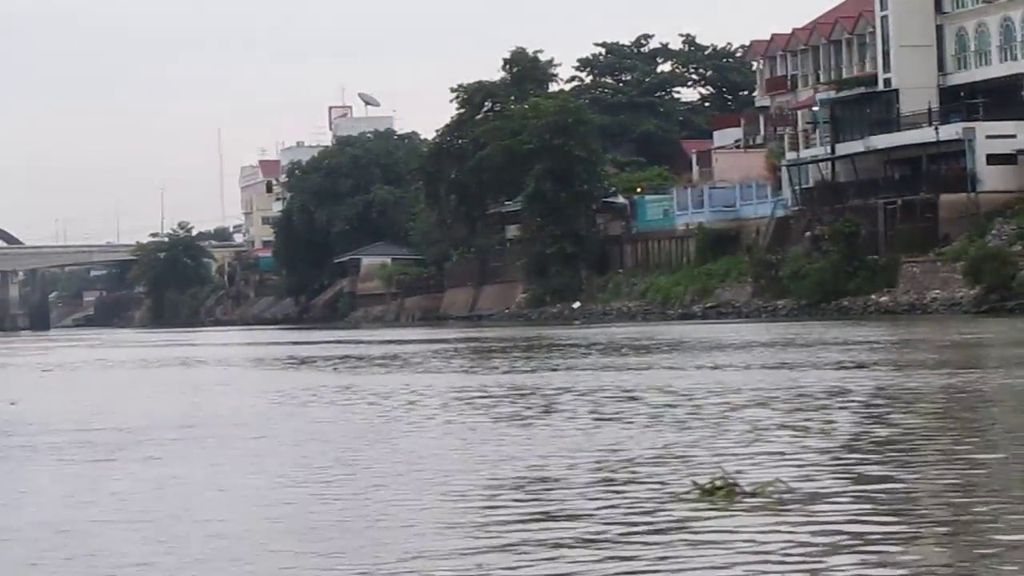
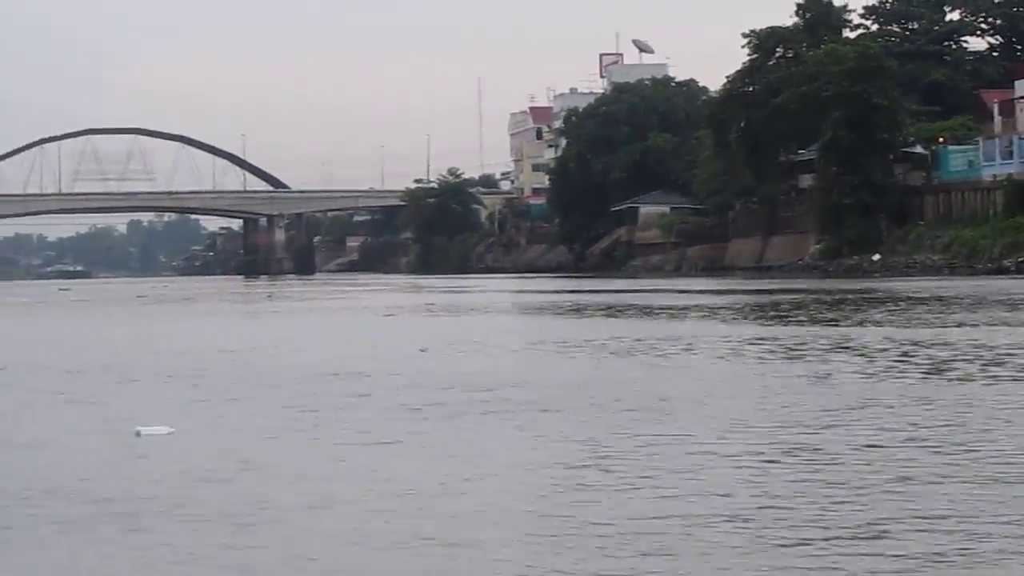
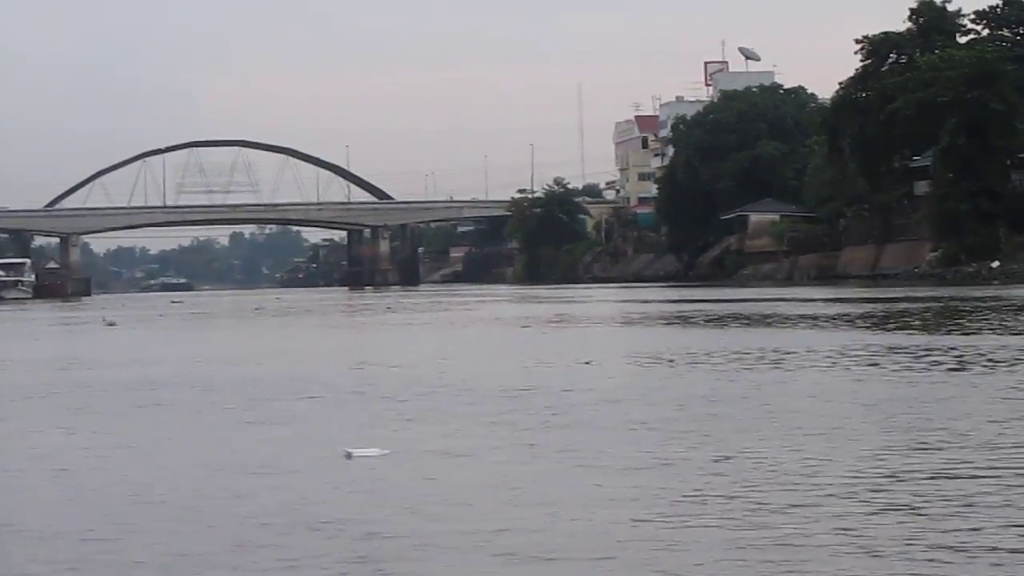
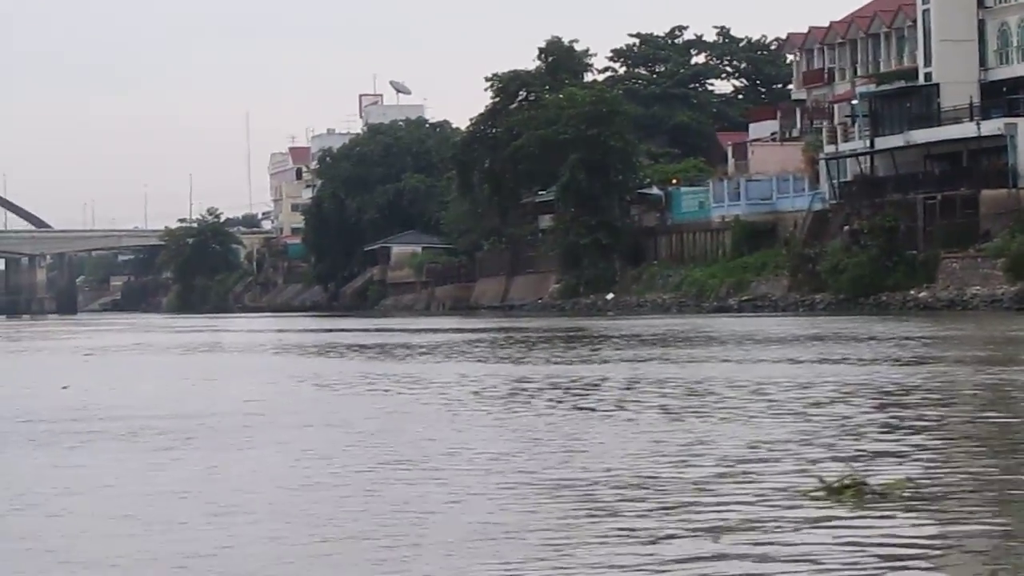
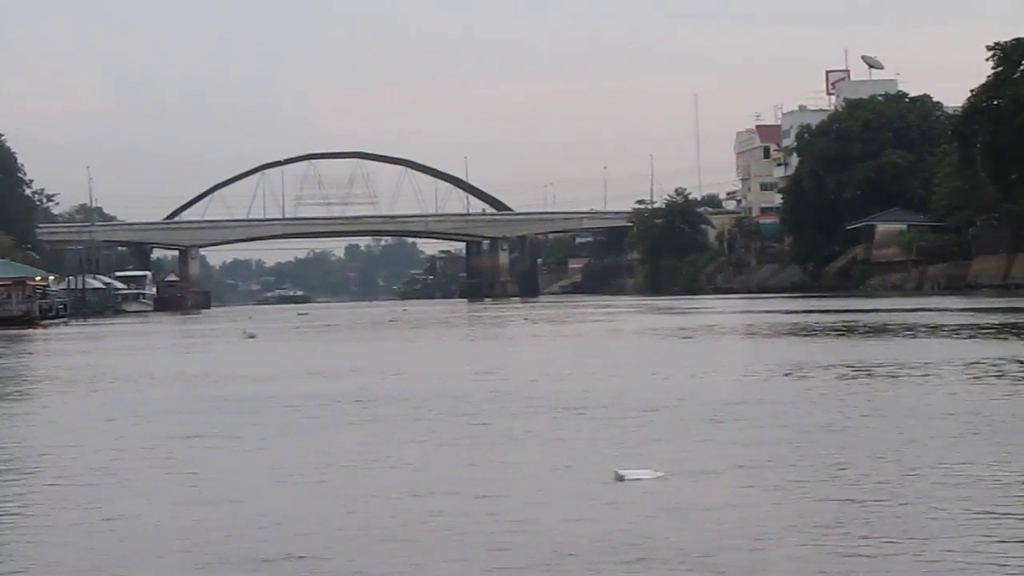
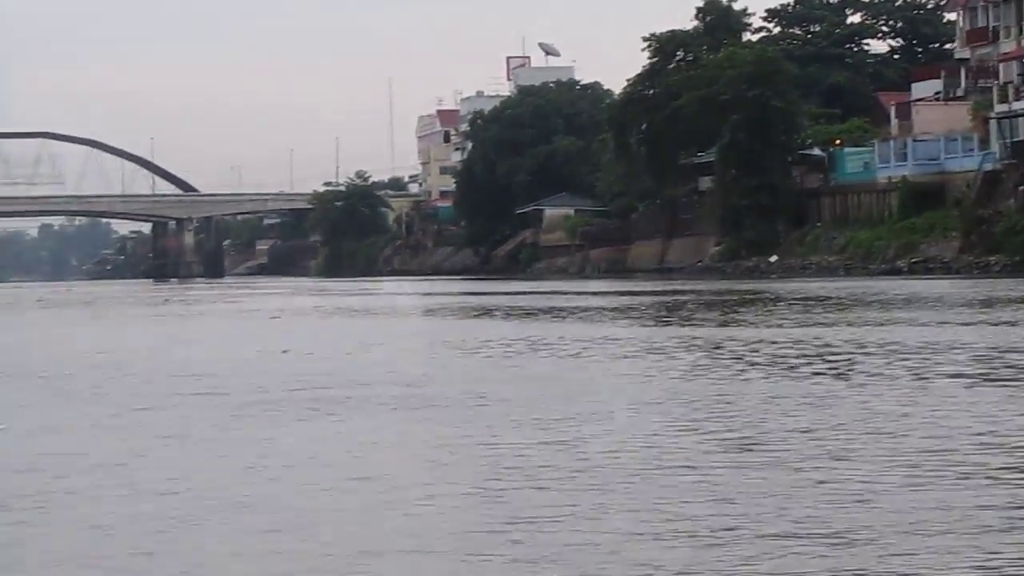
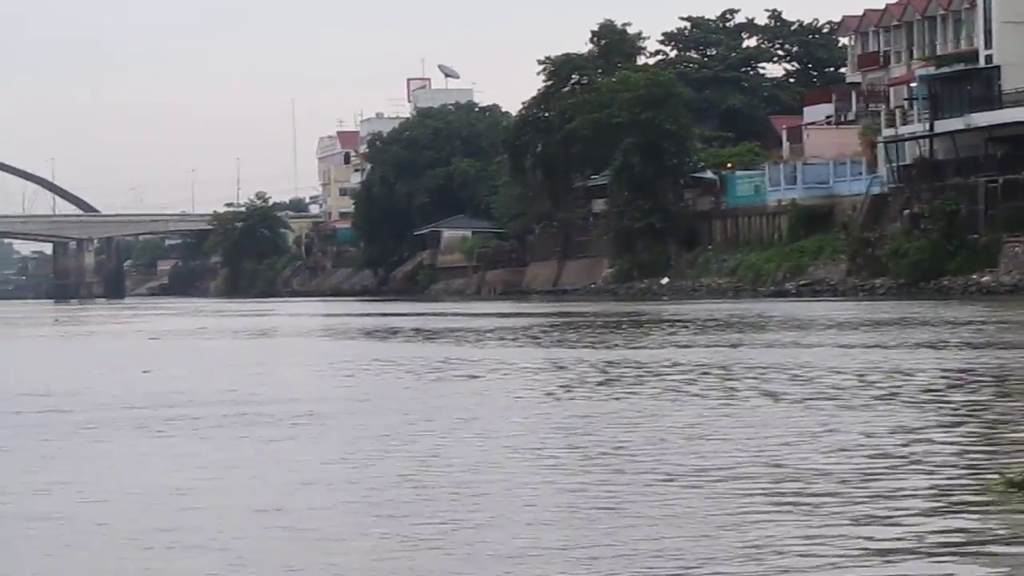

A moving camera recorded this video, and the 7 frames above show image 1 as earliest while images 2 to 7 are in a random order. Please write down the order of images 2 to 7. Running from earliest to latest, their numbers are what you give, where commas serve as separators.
4, 7, 6, 2, 3, 5
